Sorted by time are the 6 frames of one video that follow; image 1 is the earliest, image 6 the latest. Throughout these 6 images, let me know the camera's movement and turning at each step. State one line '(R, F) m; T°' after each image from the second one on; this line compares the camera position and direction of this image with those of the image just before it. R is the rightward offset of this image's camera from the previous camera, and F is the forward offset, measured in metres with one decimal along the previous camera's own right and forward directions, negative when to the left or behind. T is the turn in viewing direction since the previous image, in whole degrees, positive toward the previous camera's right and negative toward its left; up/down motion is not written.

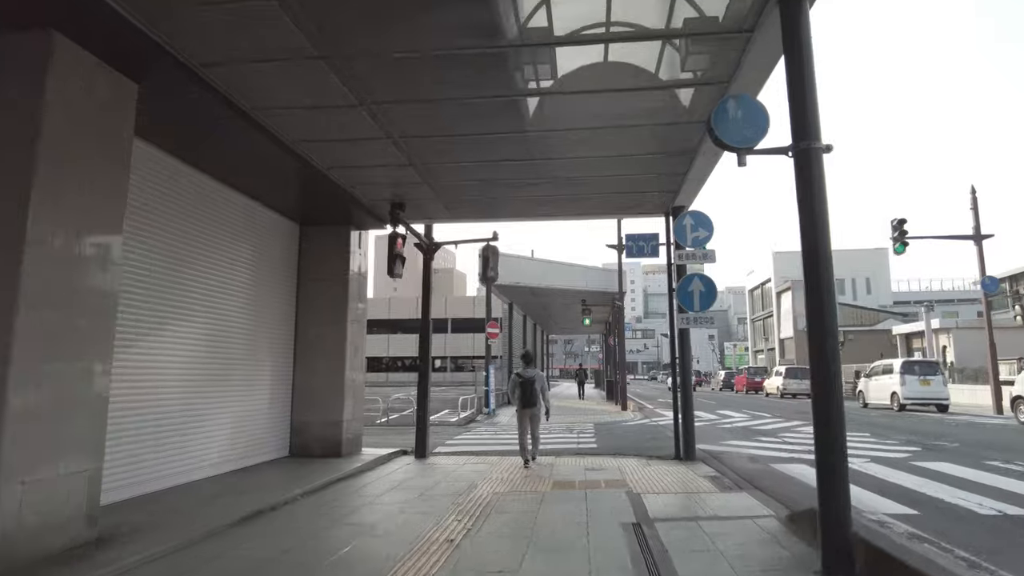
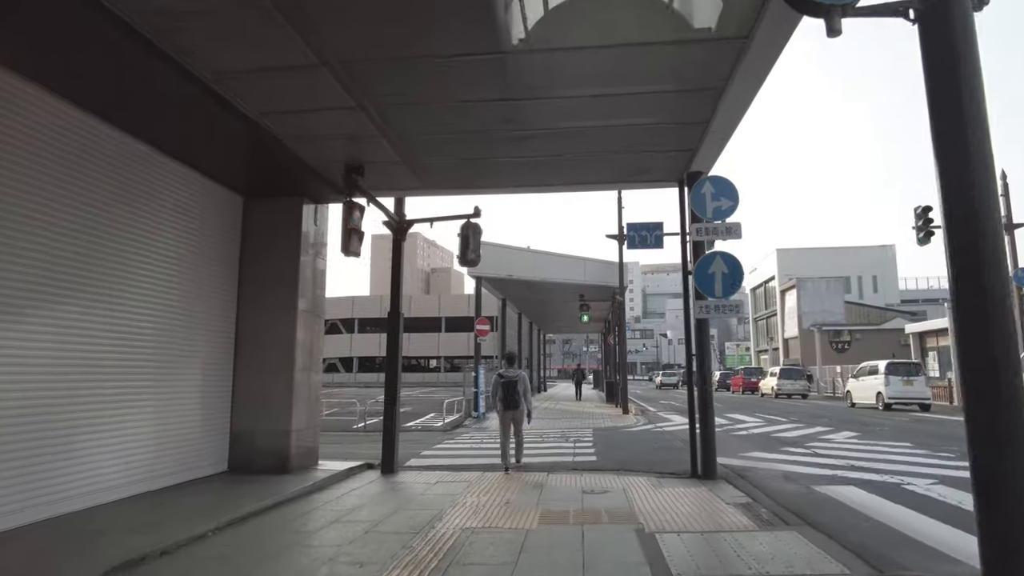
(+0.2, +1.8) m; 0°
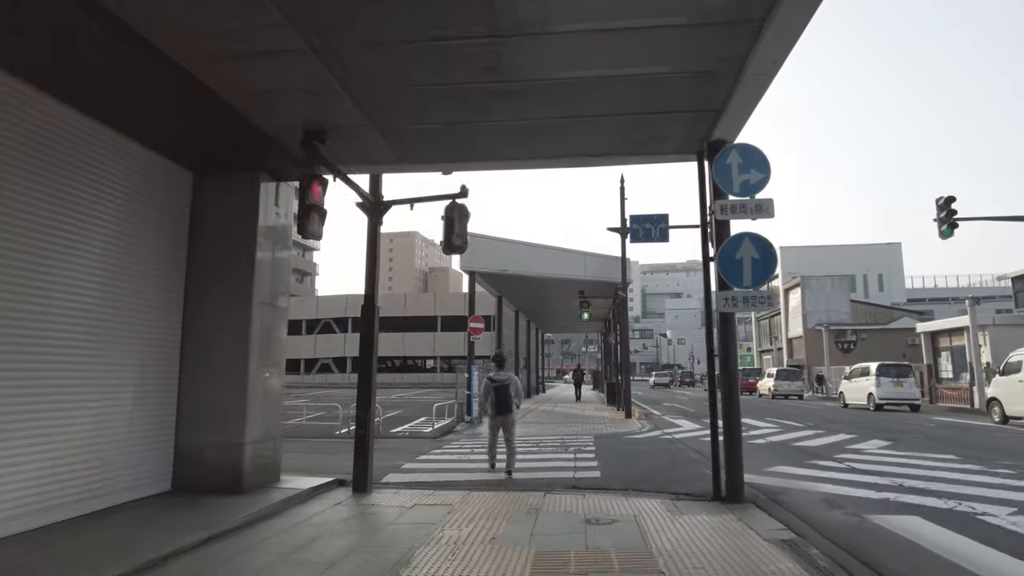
(+0.1, +1.3) m; 0°
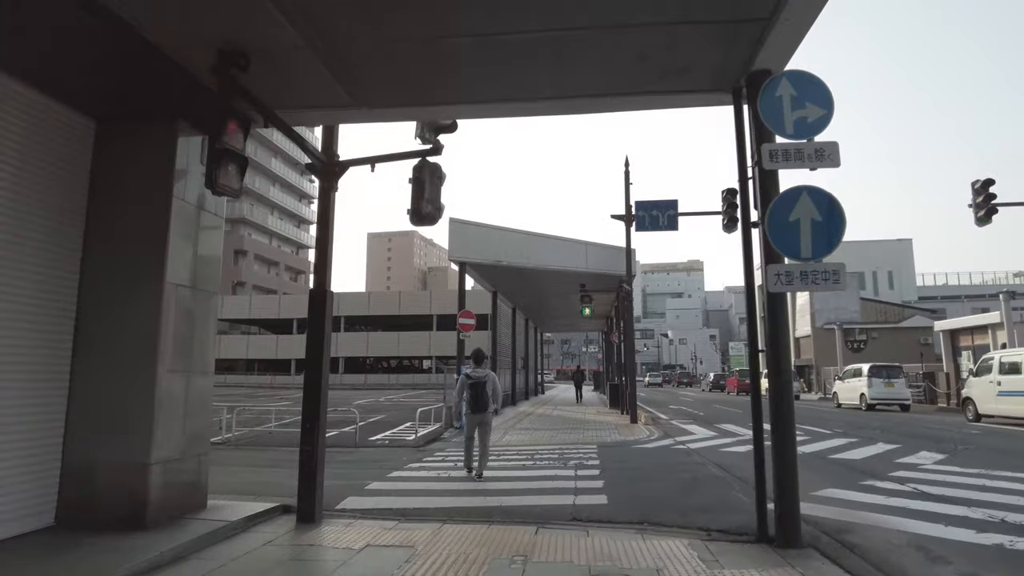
(+0.2, +1.8) m; 0°
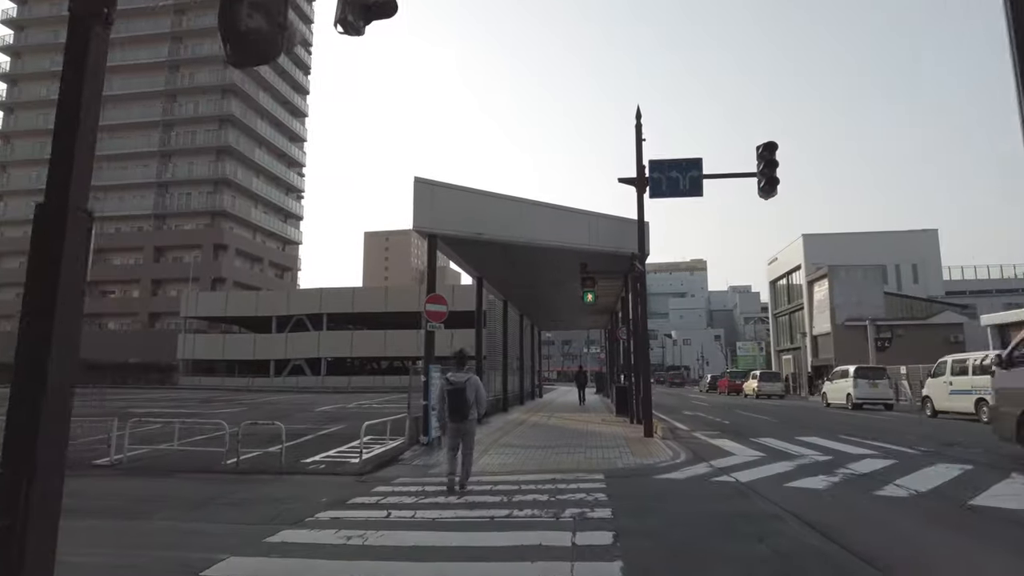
(+0.4, +3.7) m; 0°
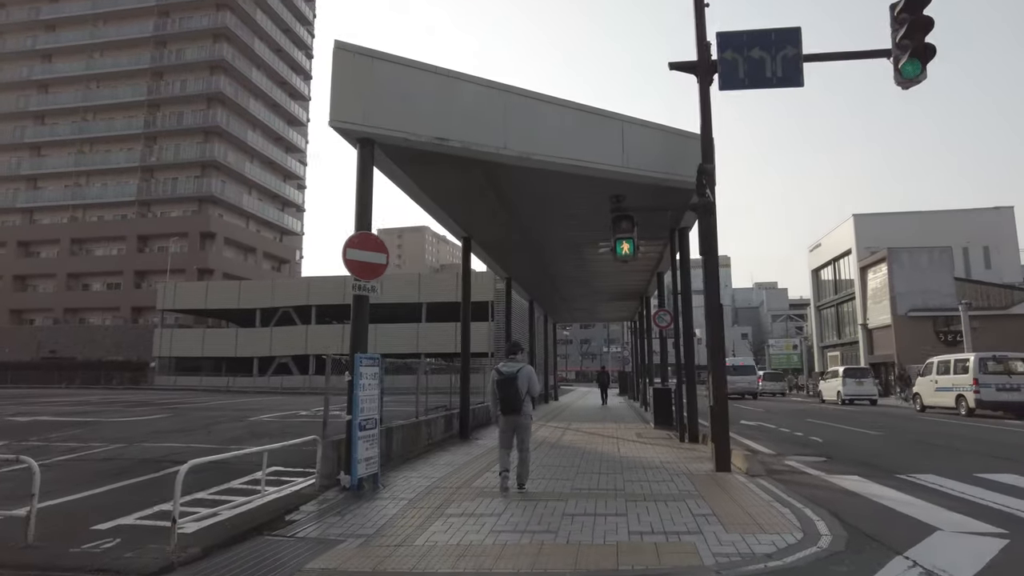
(+0.4, +5.6) m; -2°
